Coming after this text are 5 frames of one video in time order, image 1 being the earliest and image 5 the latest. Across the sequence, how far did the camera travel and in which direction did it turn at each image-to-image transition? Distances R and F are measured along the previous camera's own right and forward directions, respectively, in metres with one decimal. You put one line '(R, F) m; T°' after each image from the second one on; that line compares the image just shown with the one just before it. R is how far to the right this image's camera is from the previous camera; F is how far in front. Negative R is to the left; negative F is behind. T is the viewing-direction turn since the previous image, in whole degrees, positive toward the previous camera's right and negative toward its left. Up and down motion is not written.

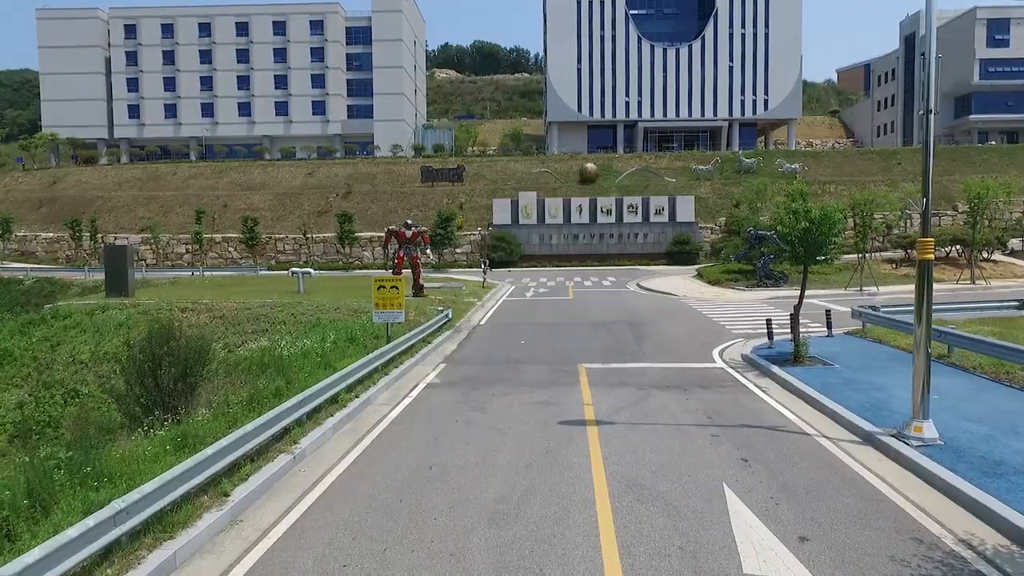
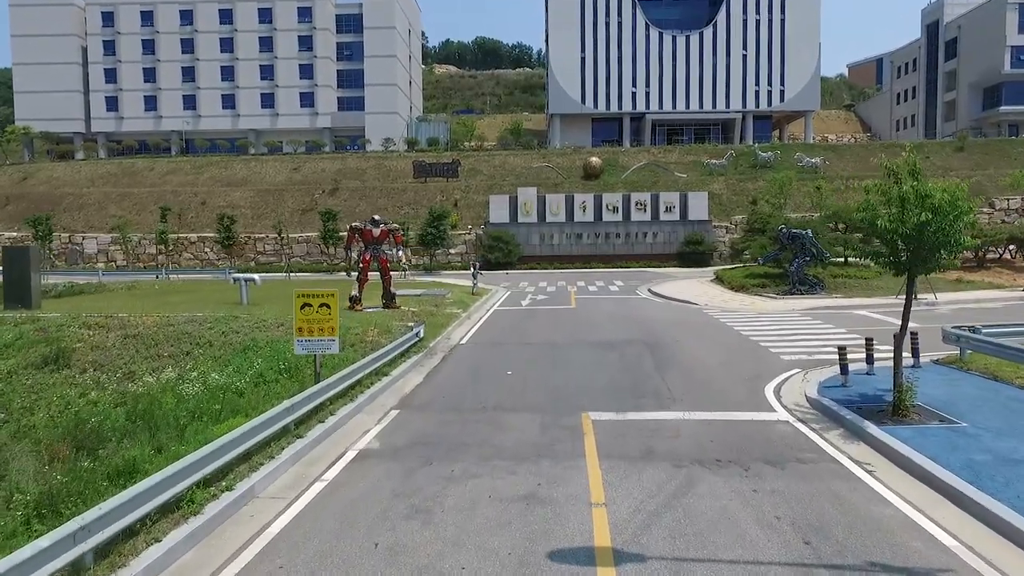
(+0.5, +4.3) m; 0°
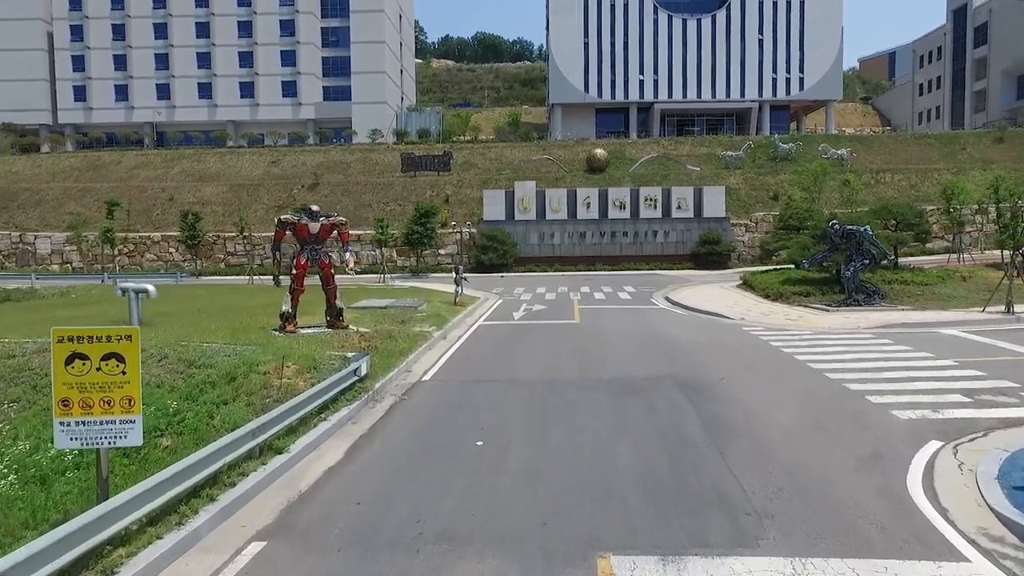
(+0.4, +5.1) m; 0°
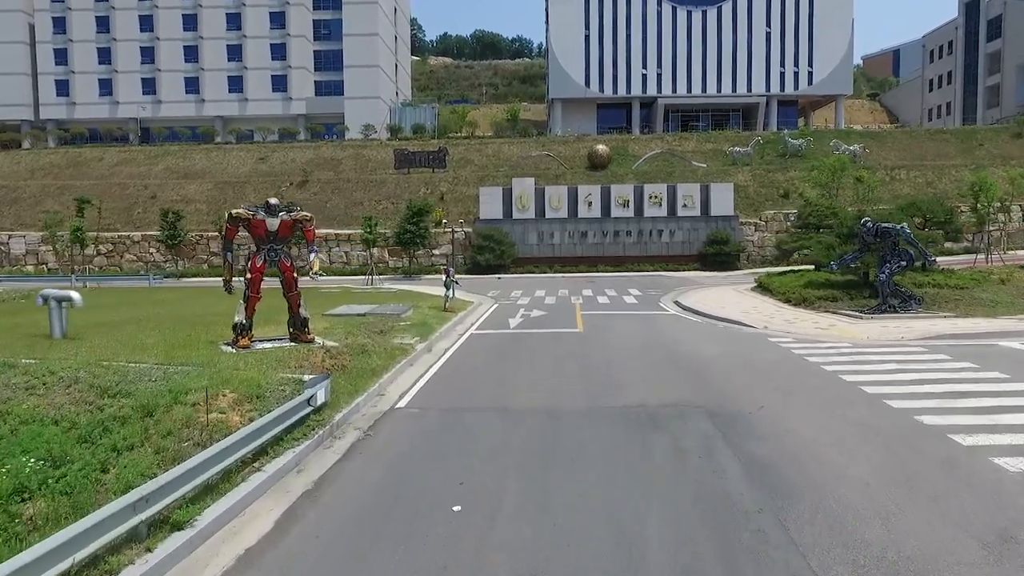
(+0.1, +2.3) m; 0°
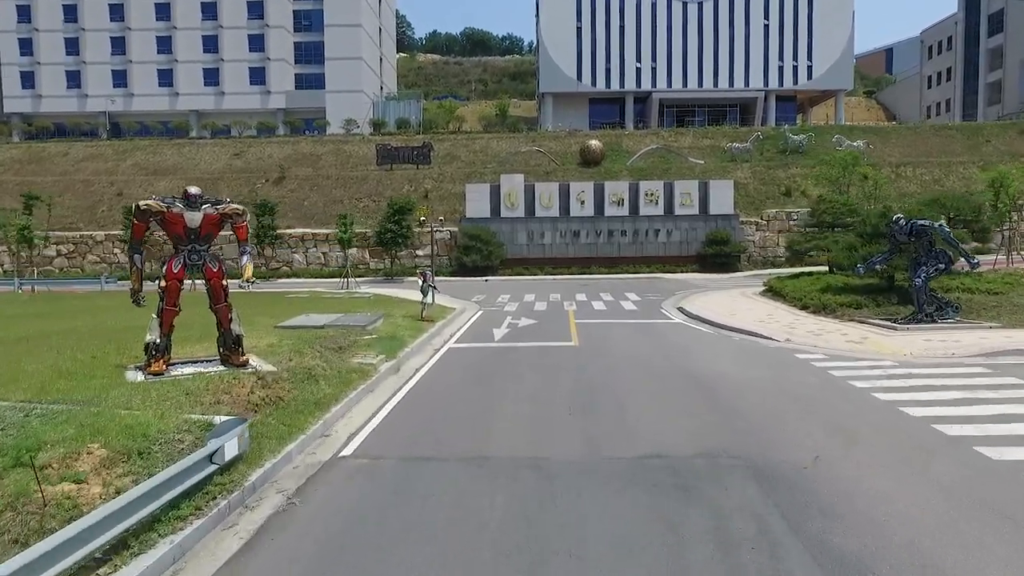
(+0.2, +2.5) m; +1°
